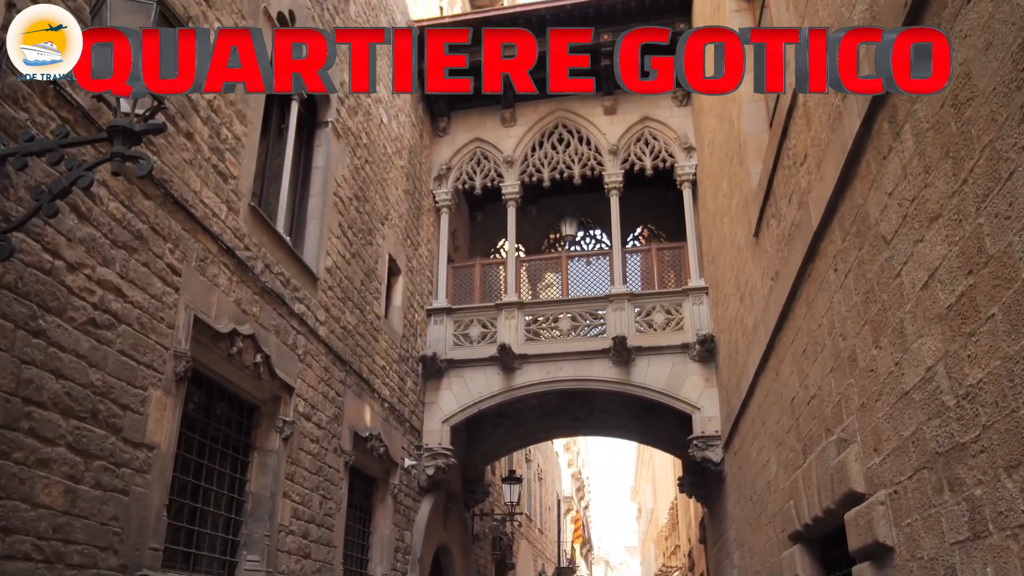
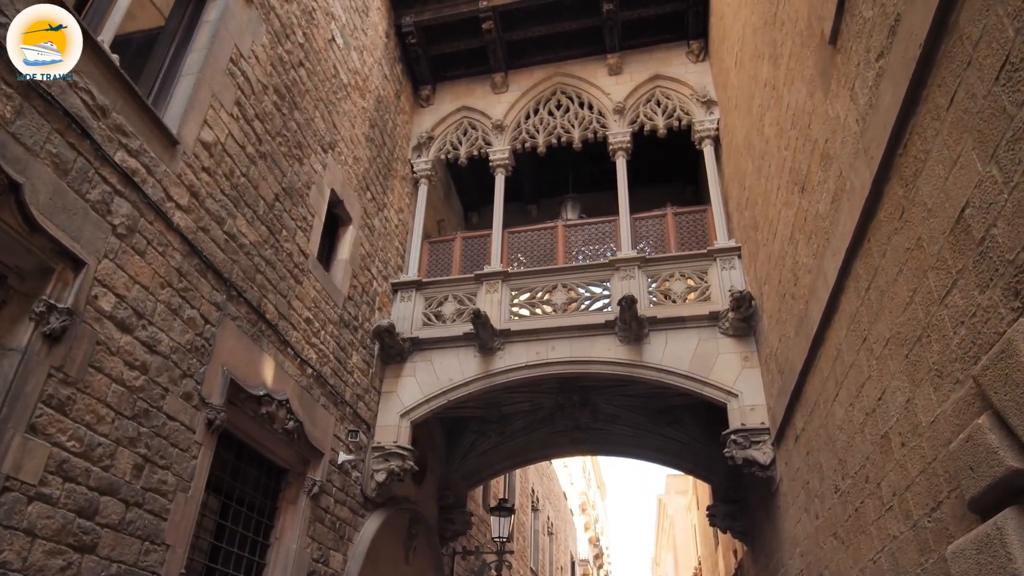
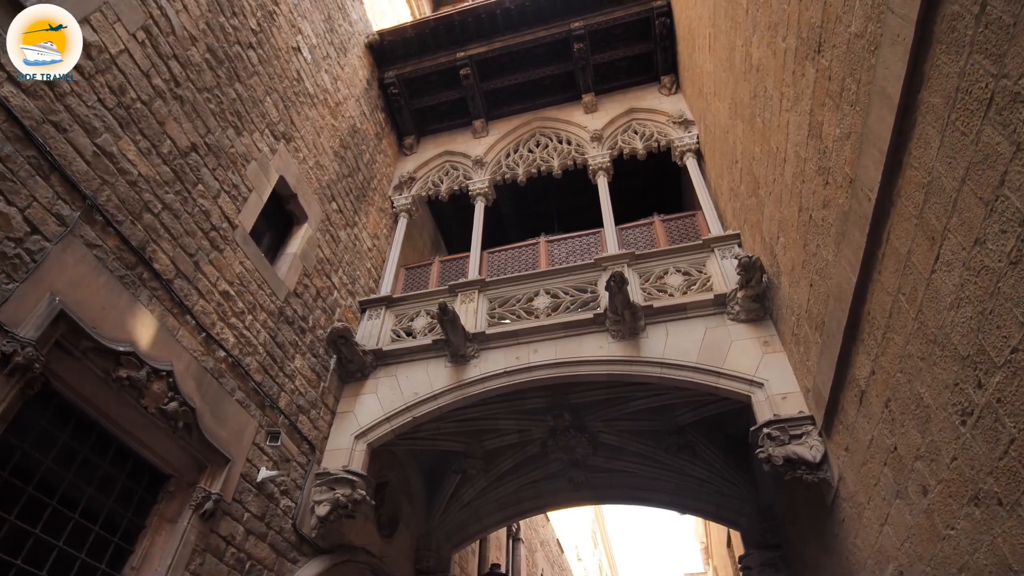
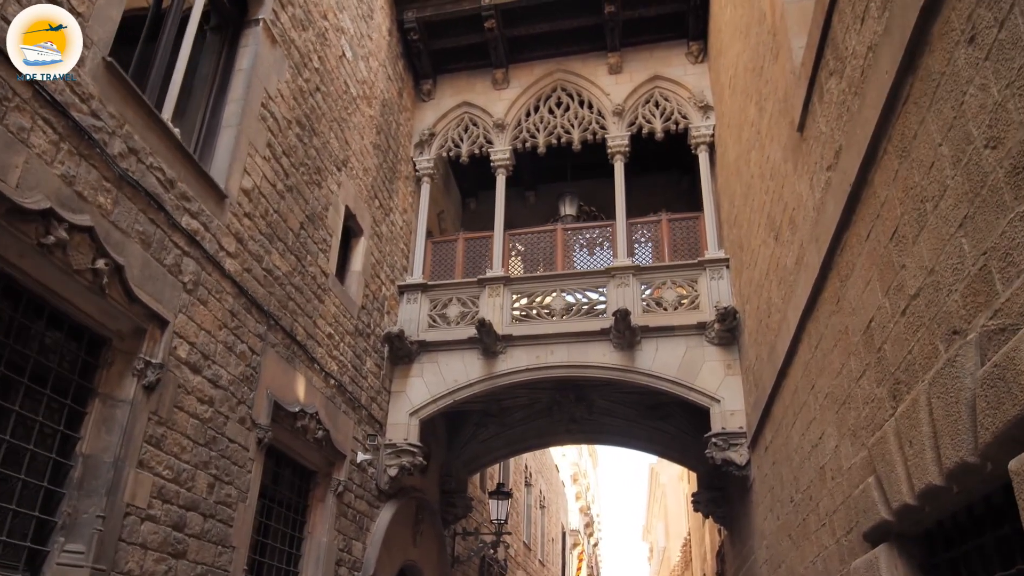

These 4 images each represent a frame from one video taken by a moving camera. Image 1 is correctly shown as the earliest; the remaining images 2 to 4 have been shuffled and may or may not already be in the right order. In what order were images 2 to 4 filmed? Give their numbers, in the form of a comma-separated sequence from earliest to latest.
4, 2, 3
